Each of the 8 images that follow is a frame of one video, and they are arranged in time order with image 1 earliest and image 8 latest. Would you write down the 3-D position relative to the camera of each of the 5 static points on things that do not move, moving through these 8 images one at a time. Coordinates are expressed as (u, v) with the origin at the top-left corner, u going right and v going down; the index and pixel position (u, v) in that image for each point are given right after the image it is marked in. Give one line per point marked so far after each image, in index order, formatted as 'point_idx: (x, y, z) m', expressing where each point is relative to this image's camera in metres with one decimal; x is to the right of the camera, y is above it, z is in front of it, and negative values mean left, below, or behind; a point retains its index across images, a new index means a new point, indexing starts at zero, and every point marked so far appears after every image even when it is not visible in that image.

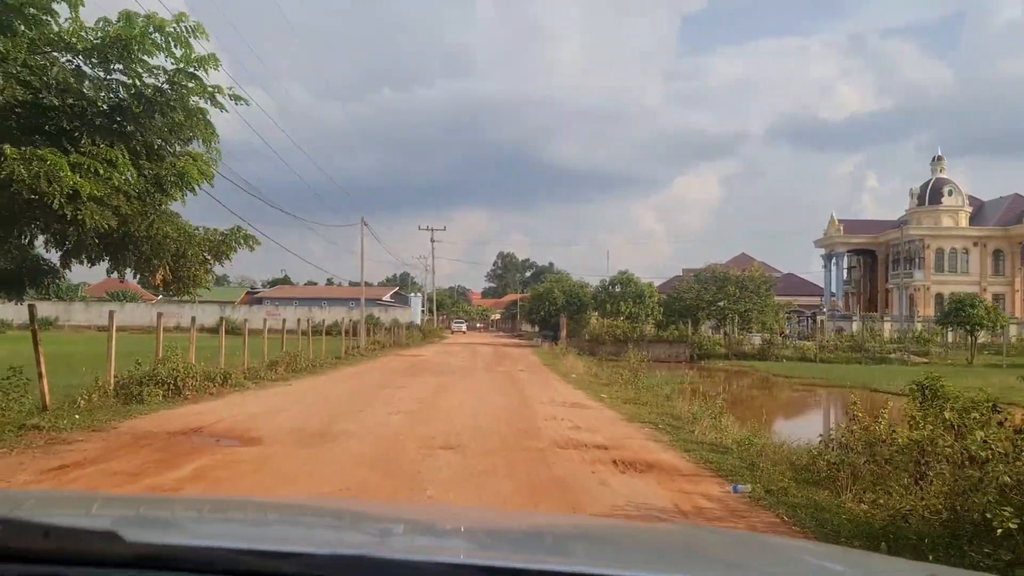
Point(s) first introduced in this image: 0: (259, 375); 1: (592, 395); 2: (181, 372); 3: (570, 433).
0: (-5.3, -1.8, +18.4) m
1: (+1.5, -2.0, +16.7) m
2: (-5.2, -1.3, +13.7) m
3: (+0.7, -1.8, +10.7) m
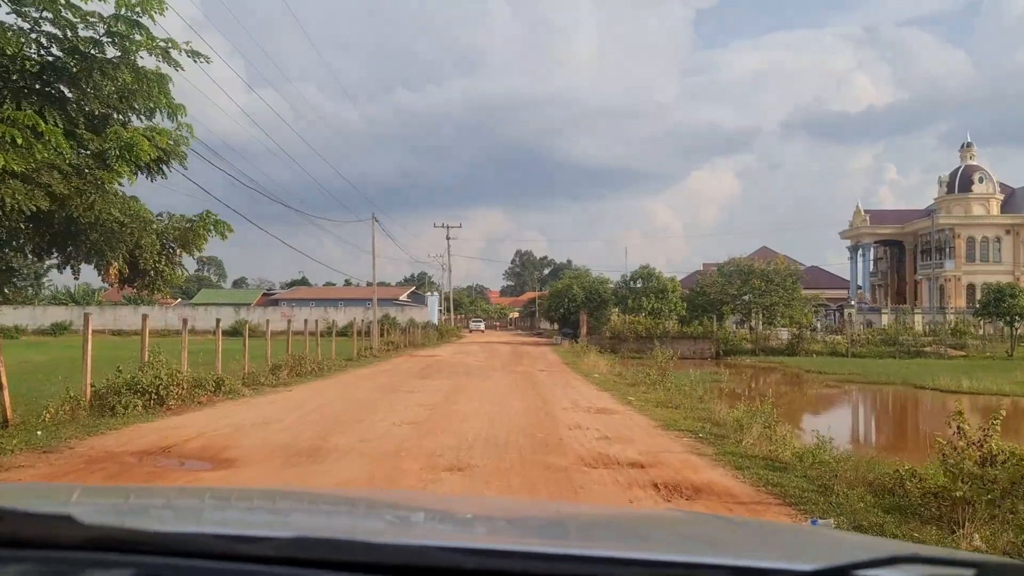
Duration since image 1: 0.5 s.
0: (-4.9, -1.8, +17.1) m
1: (+1.8, -1.9, +15.3) m
2: (-4.9, -1.3, +12.4) m
3: (+0.9, -1.7, +9.3) m
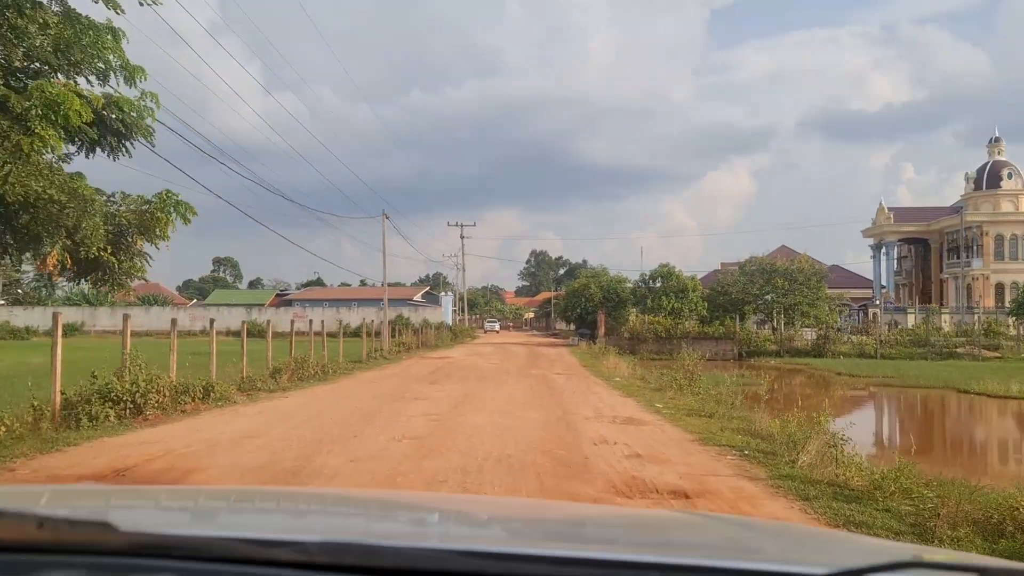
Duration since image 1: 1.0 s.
0: (-4.6, -1.8, +15.9) m
1: (+2.1, -1.9, +14.0) m
2: (-4.7, -1.2, +11.2) m
3: (+1.1, -1.6, +8.0) m
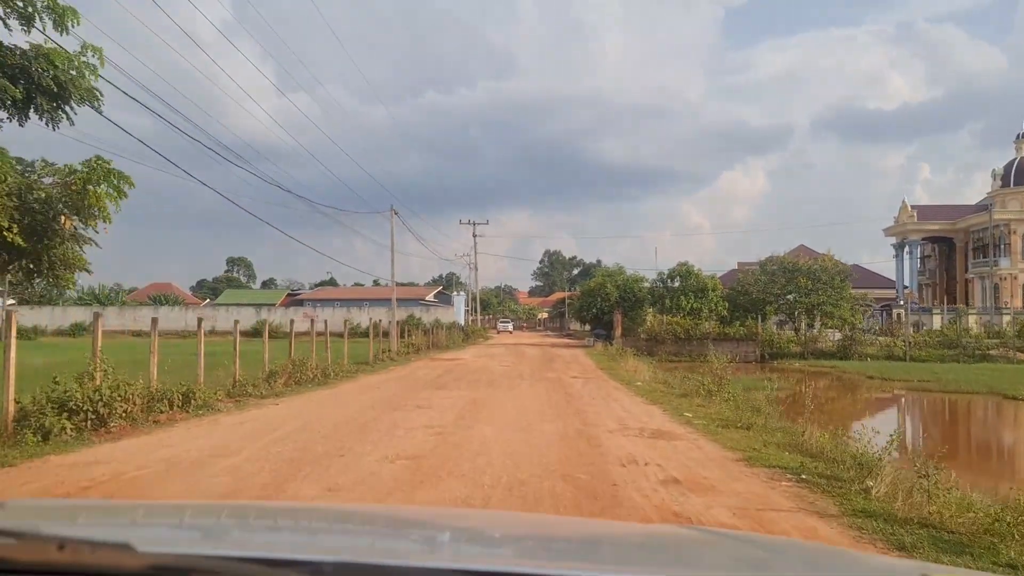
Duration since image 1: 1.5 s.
0: (-4.4, -1.7, +14.6) m
1: (+2.3, -1.8, +12.6) m
2: (-4.5, -1.2, +9.9) m
3: (+1.2, -1.6, +6.6) m
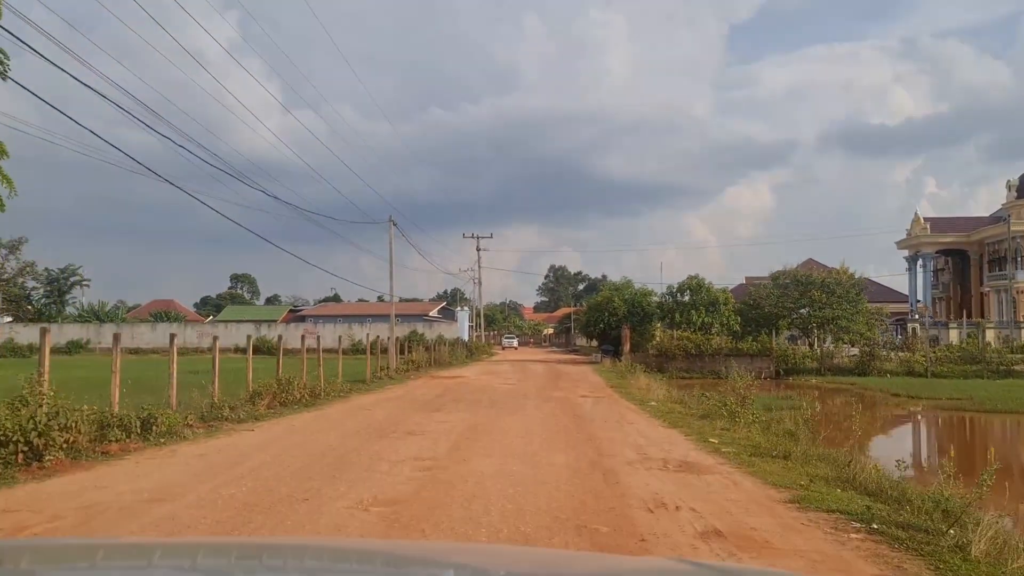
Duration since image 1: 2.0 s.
0: (-4.3, -1.9, +13.2) m
1: (+2.3, -1.9, +11.2) m
2: (-4.5, -1.3, +8.6) m
3: (+1.2, -1.6, +5.2) m
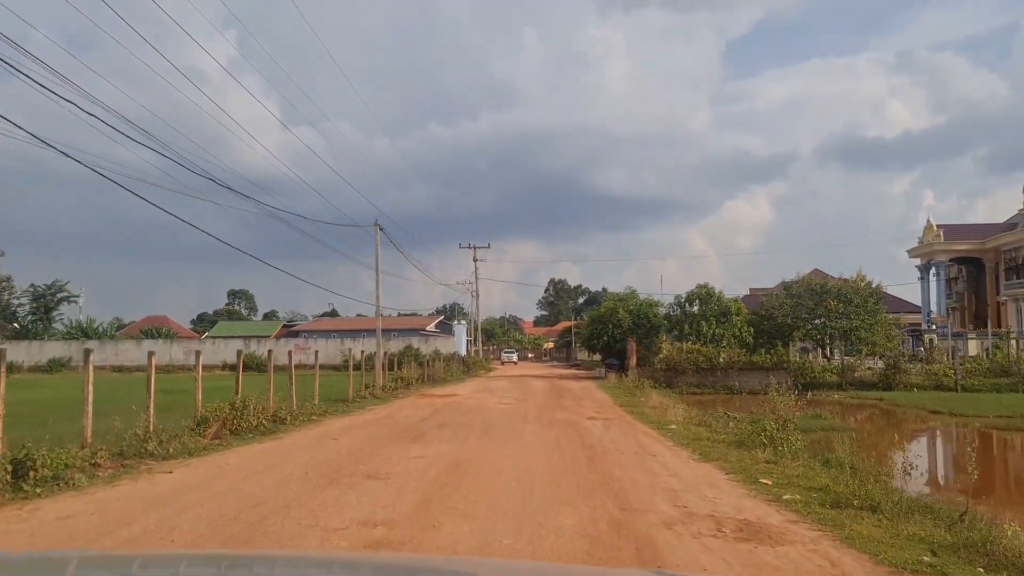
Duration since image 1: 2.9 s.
0: (-4.4, -1.9, +10.7) m
1: (+2.3, -1.9, +8.7) m
2: (-4.6, -1.2, +6.1) m
3: (+1.1, -1.5, +2.7) m
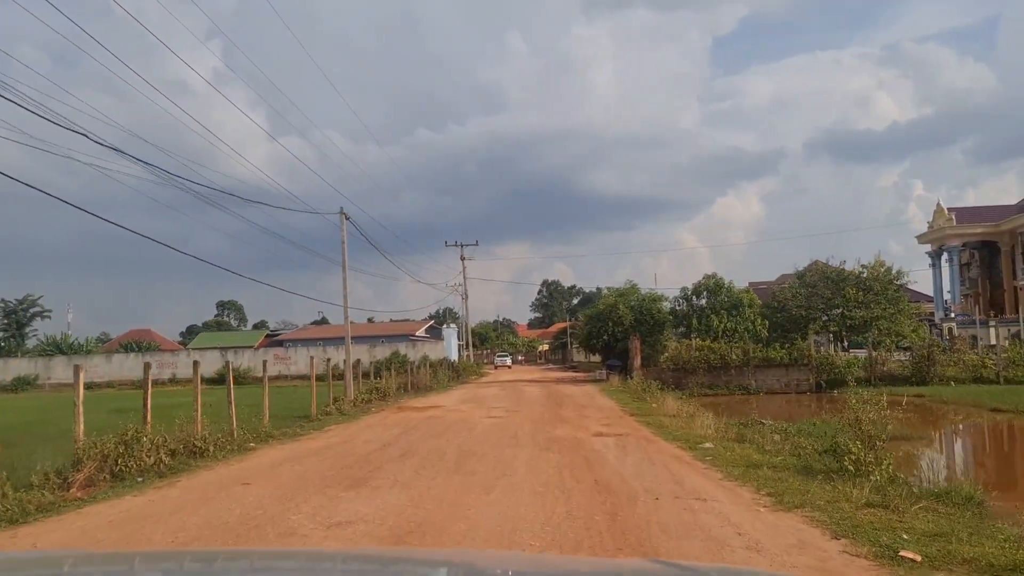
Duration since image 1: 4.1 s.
0: (-4.5, -1.8, +7.2) m
1: (+2.1, -1.6, +5.2) m
2: (-4.7, -1.1, +2.5) m
3: (+1.0, -1.2, -0.8) m
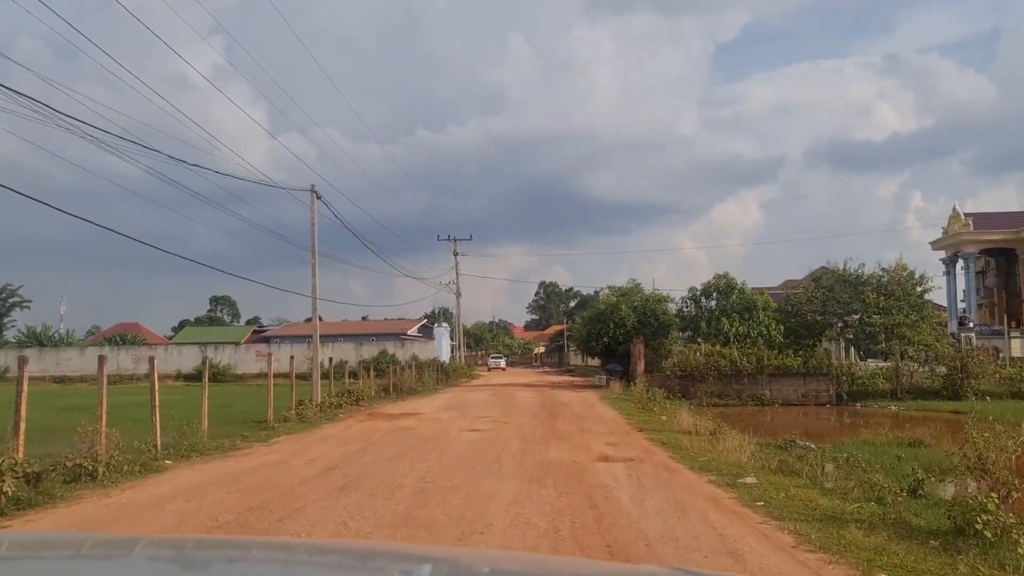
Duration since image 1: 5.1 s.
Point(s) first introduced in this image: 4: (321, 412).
0: (-4.7, -1.5, +4.3) m
1: (+2.0, -1.4, +2.4) m
2: (-4.9, -0.8, -0.3) m
3: (+0.9, -0.9, -3.6) m
4: (-4.2, -2.7, +19.5) m
